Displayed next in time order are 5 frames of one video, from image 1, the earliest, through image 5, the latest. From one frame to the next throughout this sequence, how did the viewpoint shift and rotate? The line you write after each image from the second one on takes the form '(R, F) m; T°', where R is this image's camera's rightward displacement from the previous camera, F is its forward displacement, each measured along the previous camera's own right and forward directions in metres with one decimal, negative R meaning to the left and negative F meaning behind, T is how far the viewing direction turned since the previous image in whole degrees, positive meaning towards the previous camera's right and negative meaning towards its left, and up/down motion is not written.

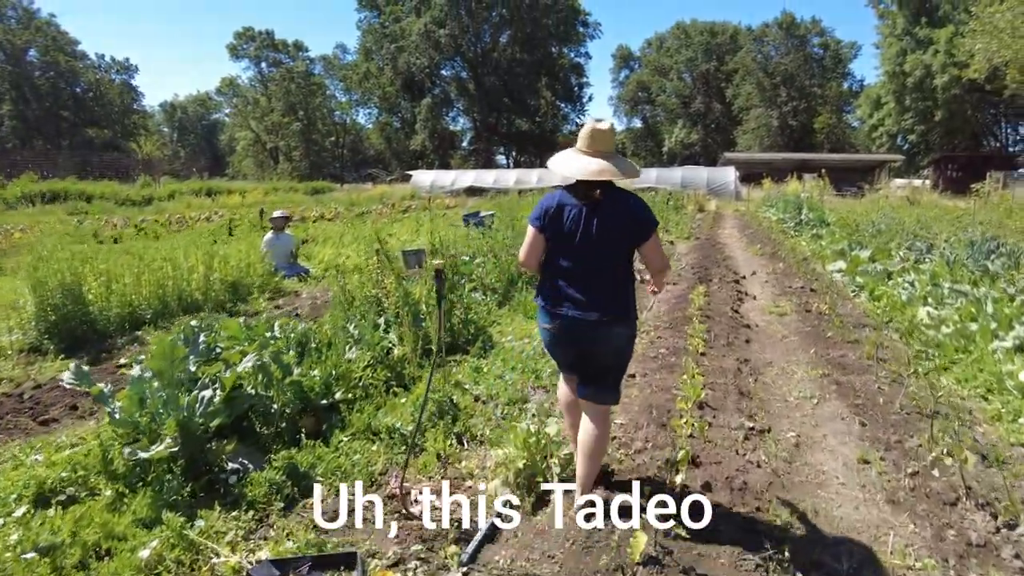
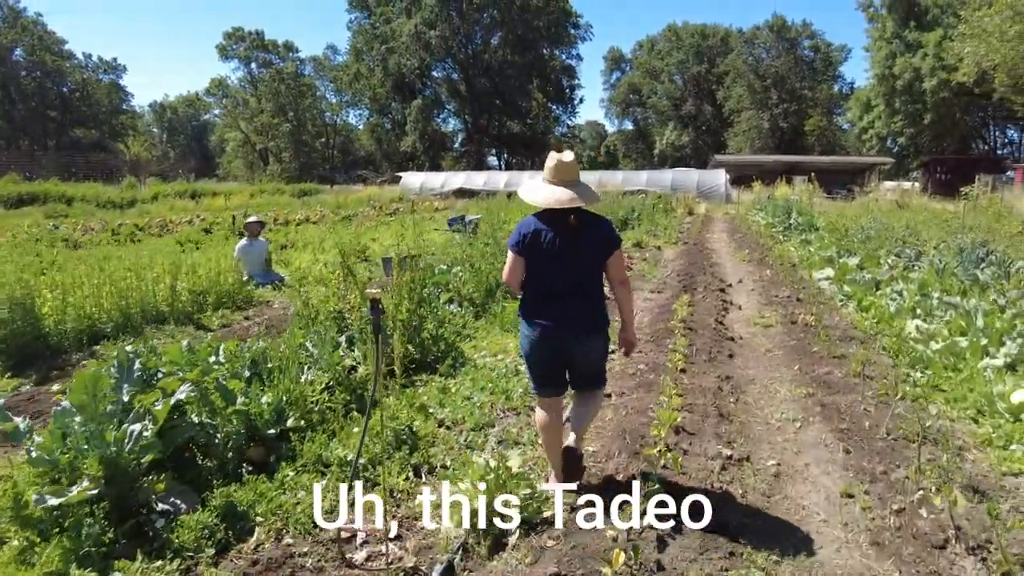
(+0.2, +0.3) m; +1°
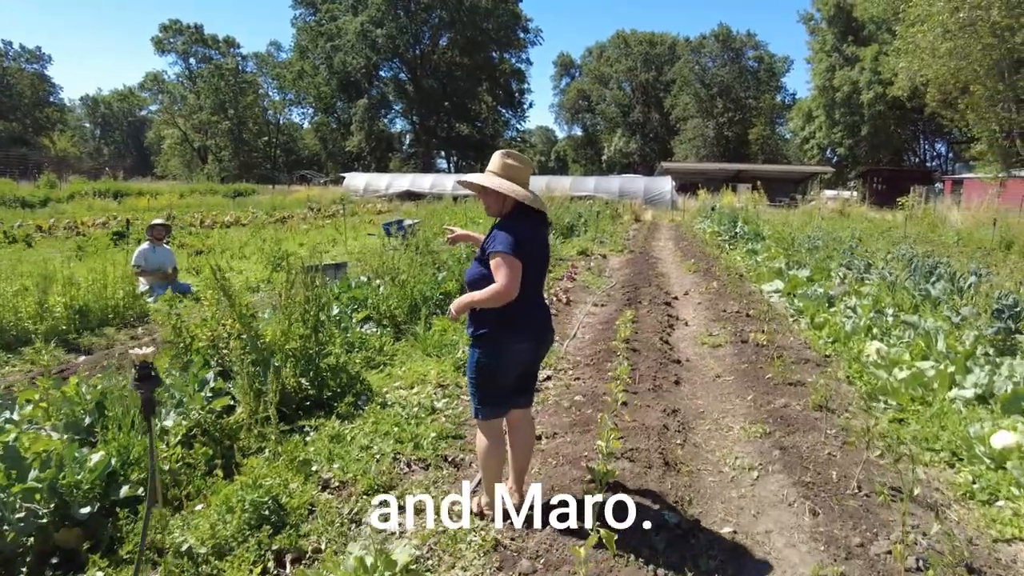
(+0.2, +0.8) m; +4°
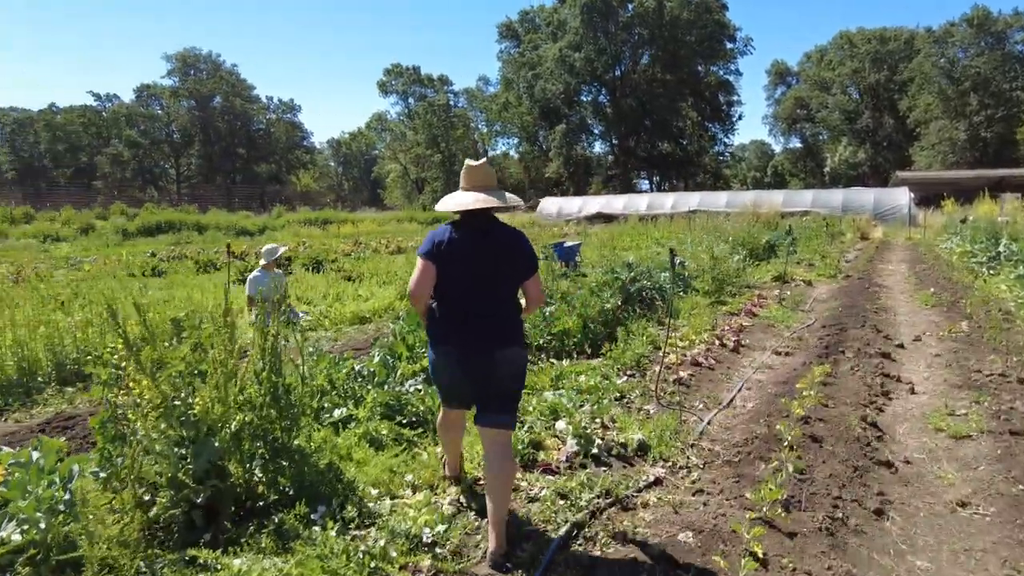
(+0.7, +2.0) m; -18°
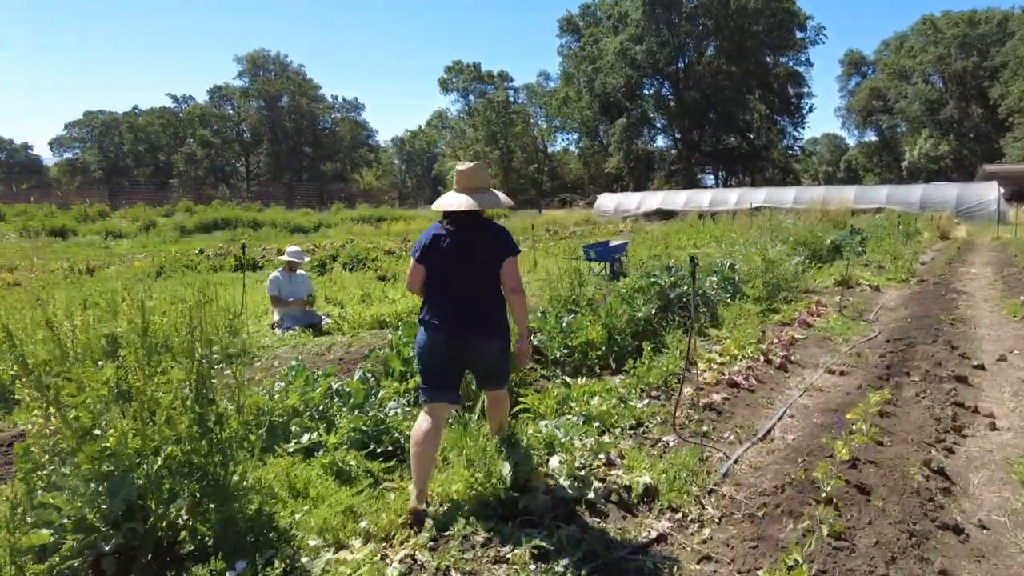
(+0.4, +0.6) m; -5°
